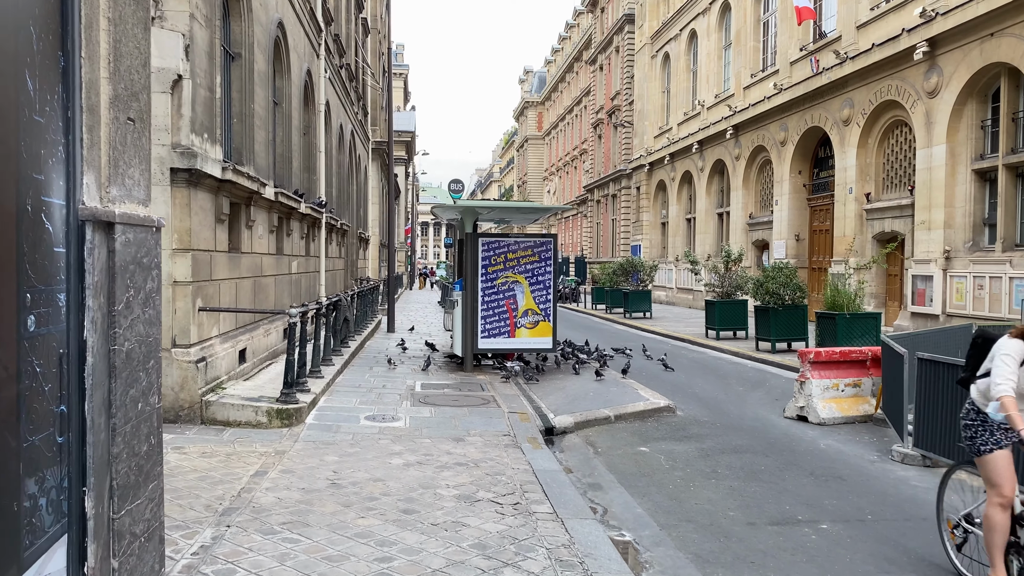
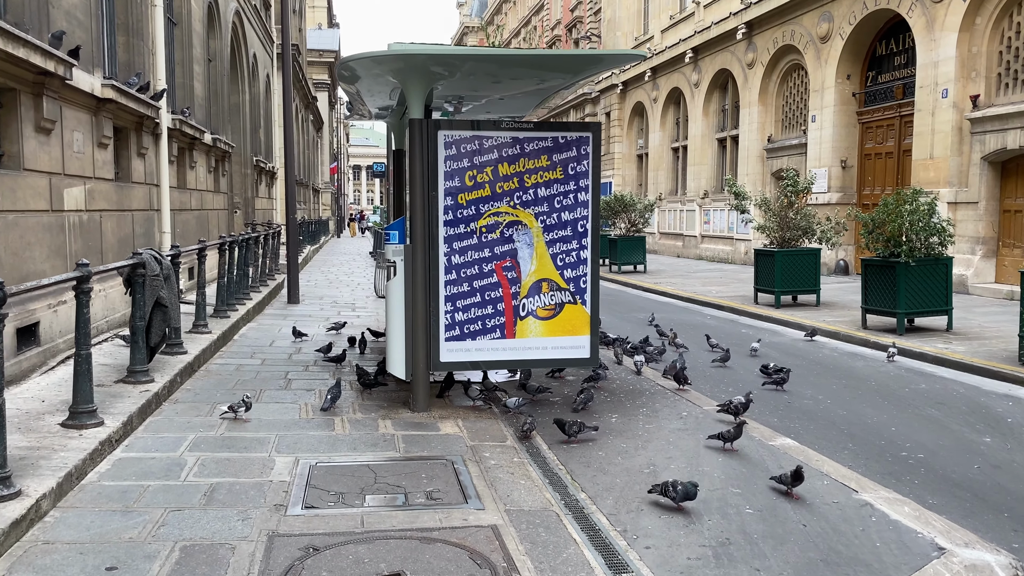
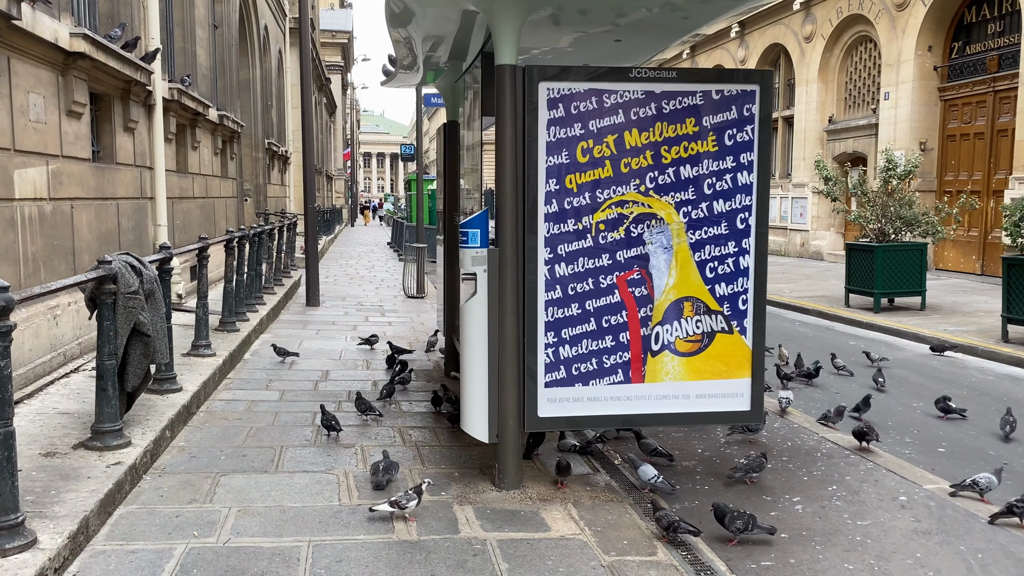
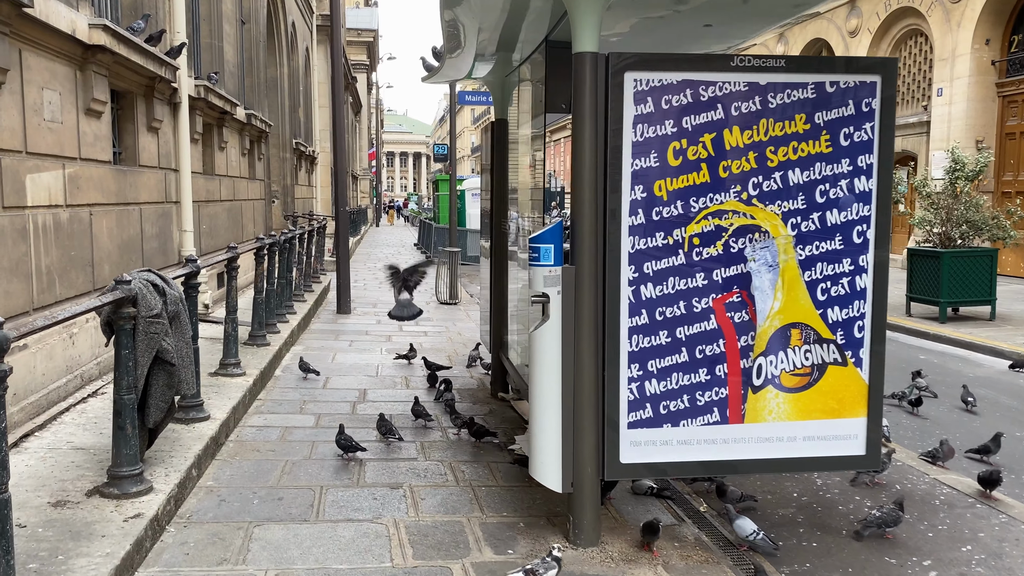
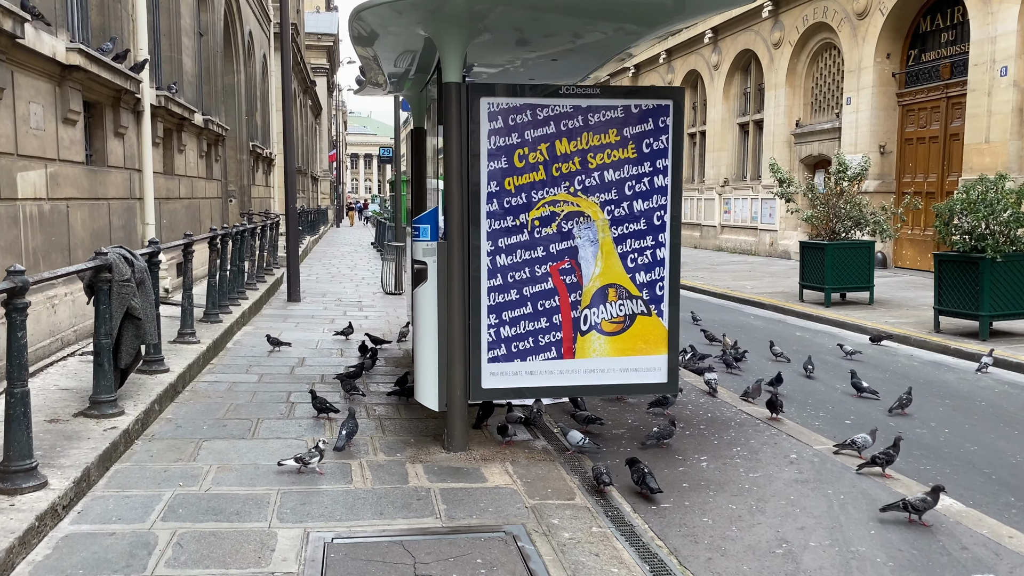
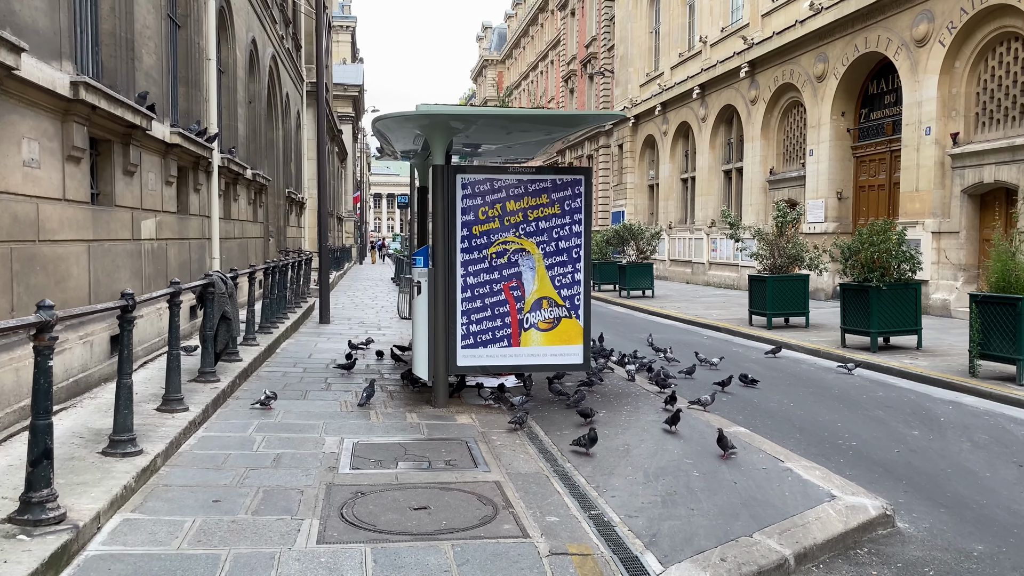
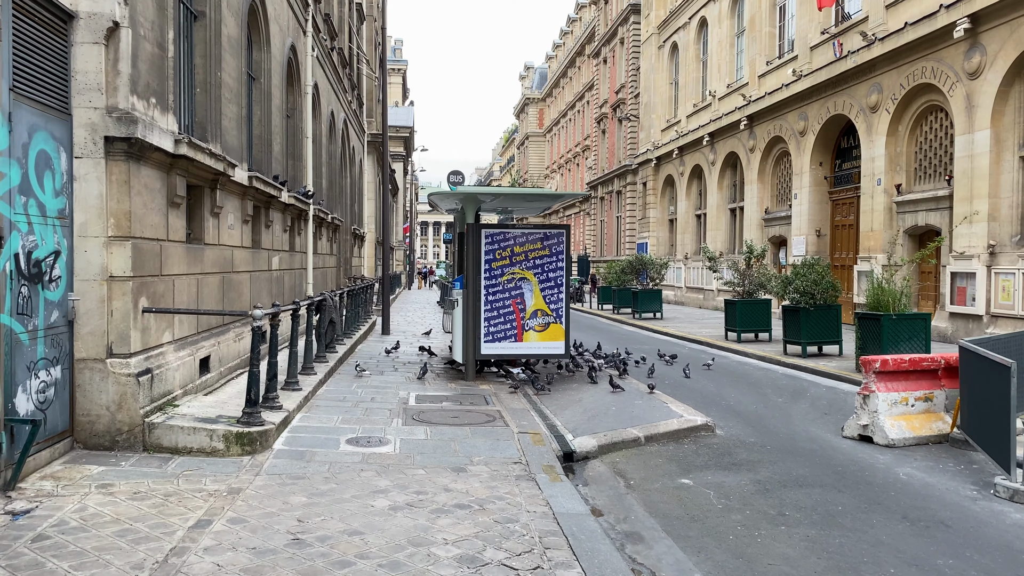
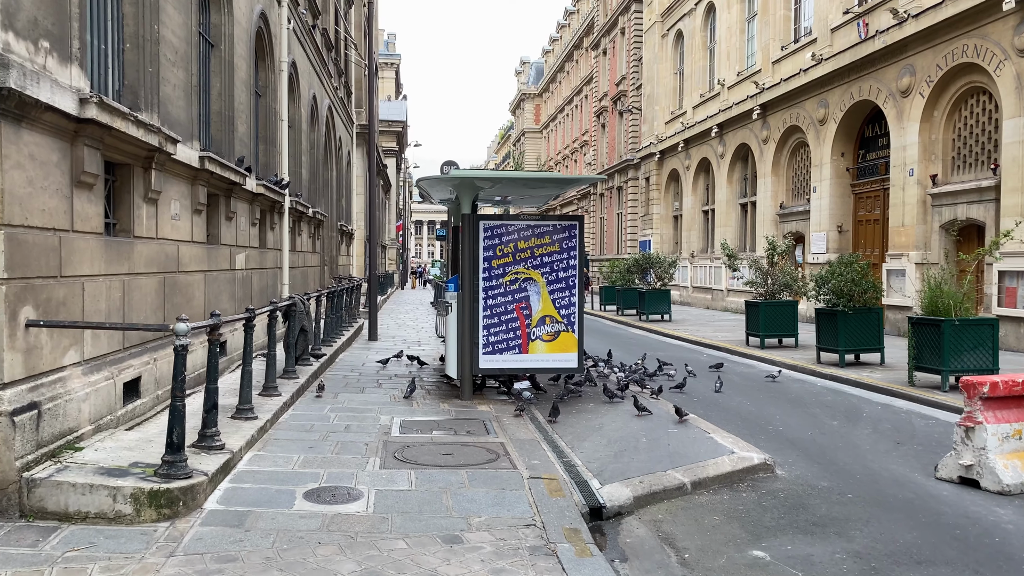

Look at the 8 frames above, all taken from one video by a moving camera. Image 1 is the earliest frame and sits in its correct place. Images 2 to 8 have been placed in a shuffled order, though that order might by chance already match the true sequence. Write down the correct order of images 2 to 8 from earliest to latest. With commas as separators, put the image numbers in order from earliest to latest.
7, 8, 6, 2, 5, 3, 4
